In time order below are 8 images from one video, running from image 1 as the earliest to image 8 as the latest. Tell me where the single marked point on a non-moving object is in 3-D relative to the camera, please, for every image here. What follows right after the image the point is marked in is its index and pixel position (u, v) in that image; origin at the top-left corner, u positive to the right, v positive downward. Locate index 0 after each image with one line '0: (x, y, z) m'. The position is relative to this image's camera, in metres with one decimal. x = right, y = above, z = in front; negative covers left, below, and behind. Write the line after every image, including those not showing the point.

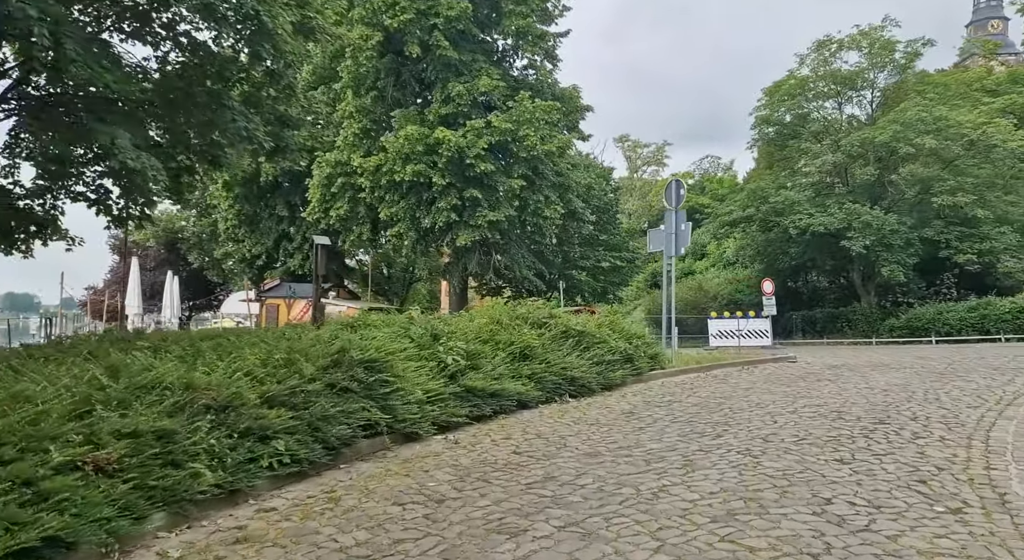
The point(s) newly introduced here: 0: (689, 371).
0: (+3.3, -1.7, +13.5) m
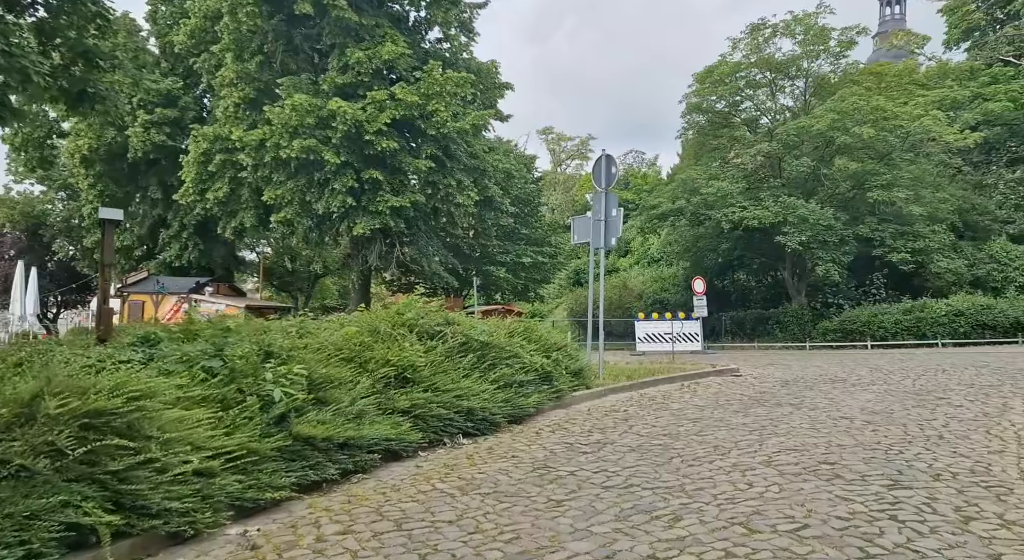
0: (+1.6, -1.7, +11.0) m
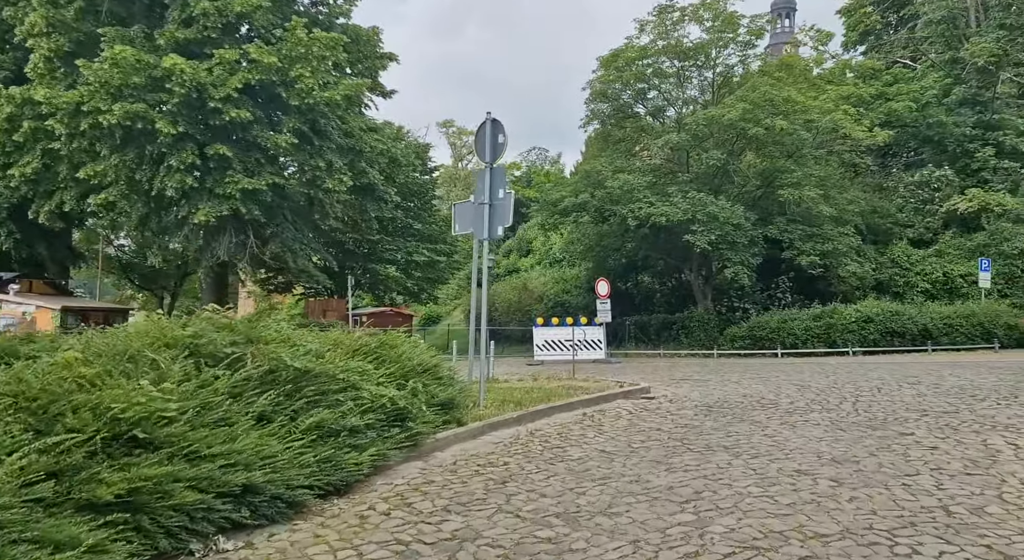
0: (-0.1, -1.7, +8.4) m
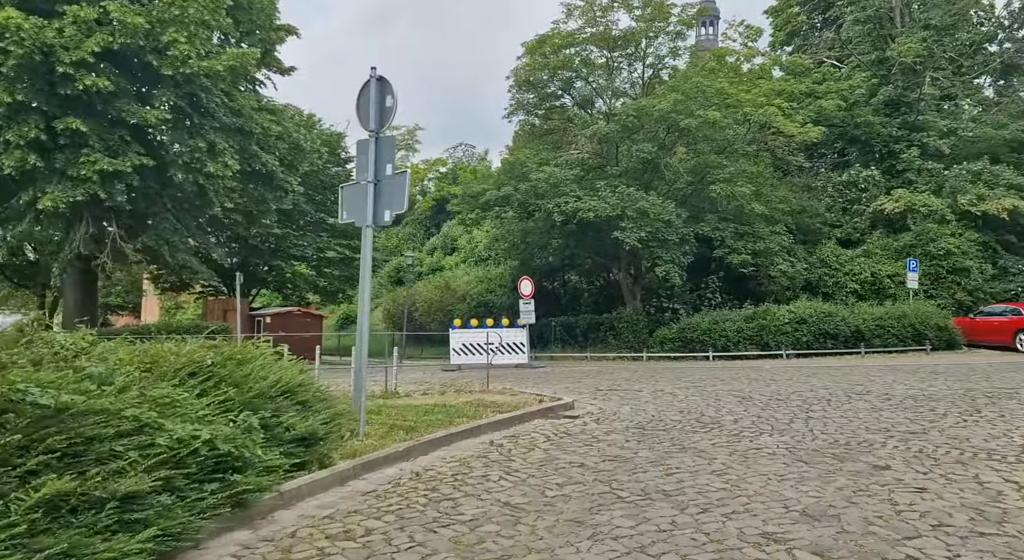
0: (-1.2, -1.7, +6.5) m
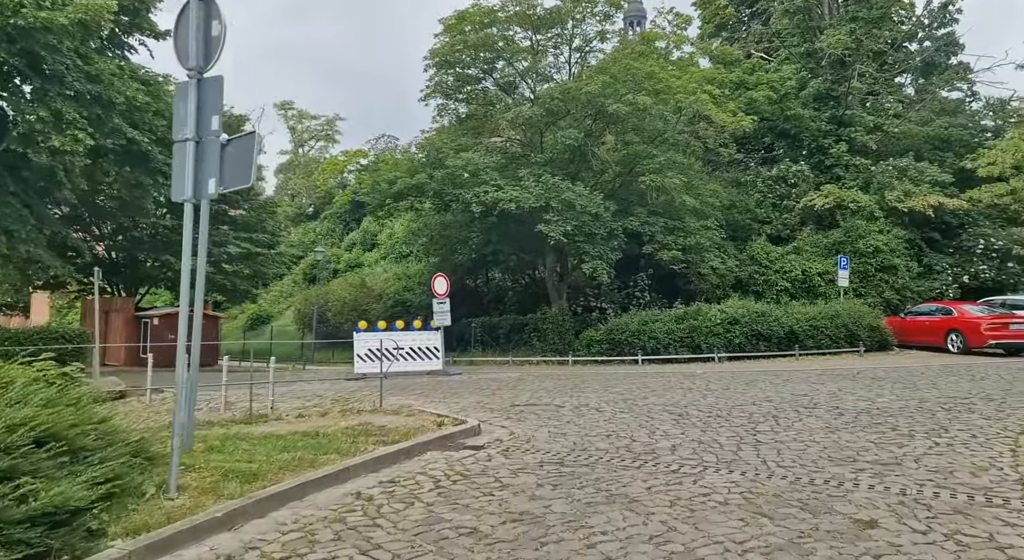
0: (-2.1, -1.6, +4.5) m
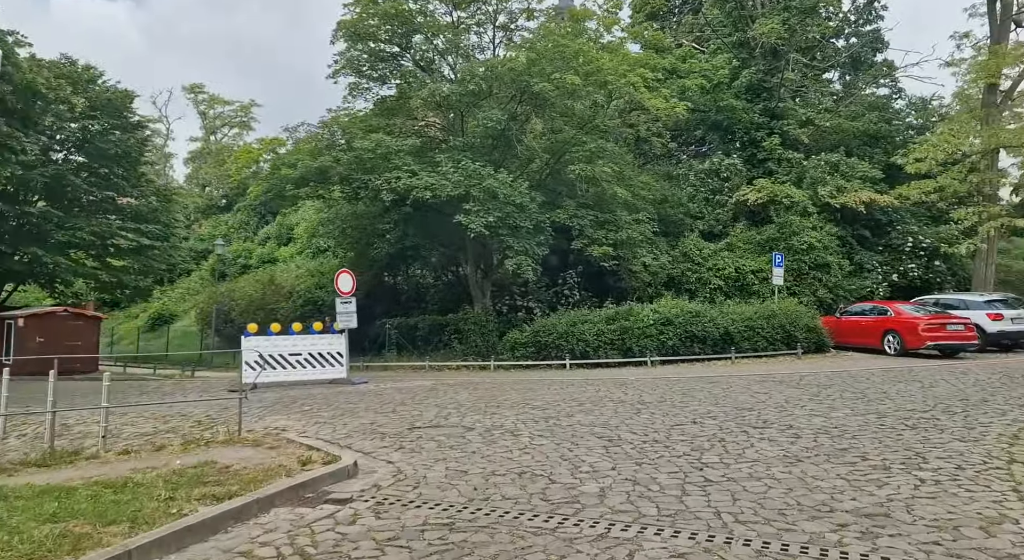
0: (-2.8, -1.6, +2.5) m
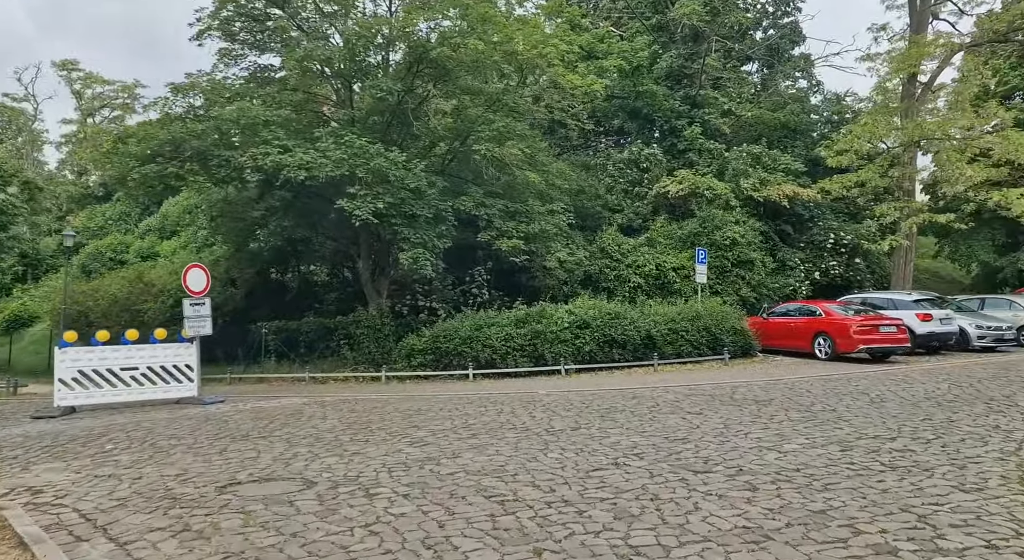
0: (-3.3, -1.6, -0.2) m
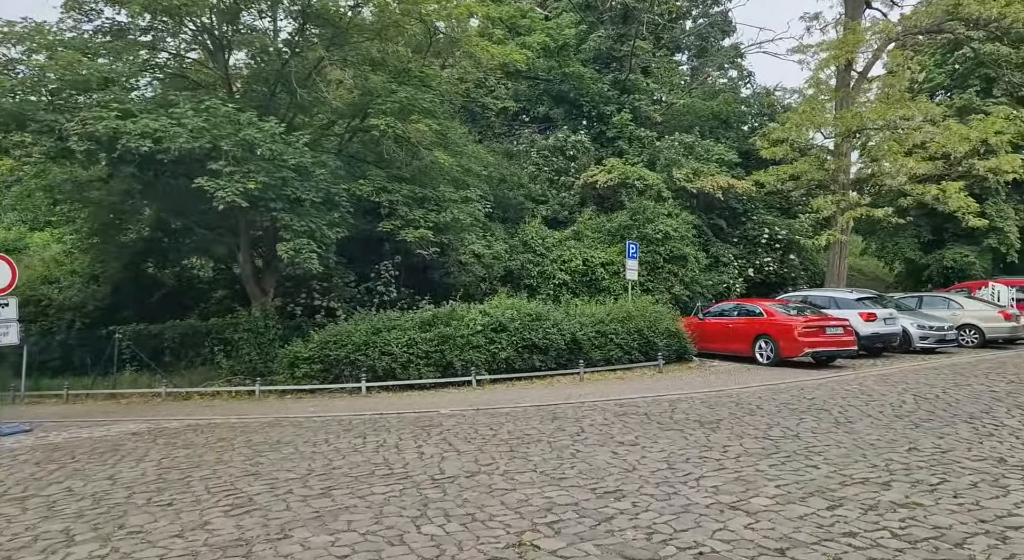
0: (-3.6, -1.6, -2.9) m
